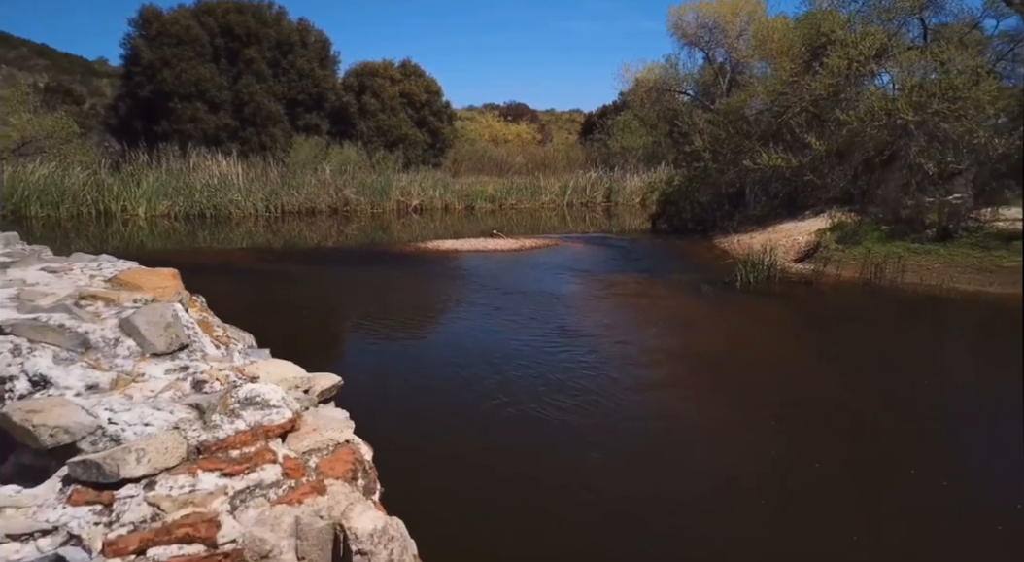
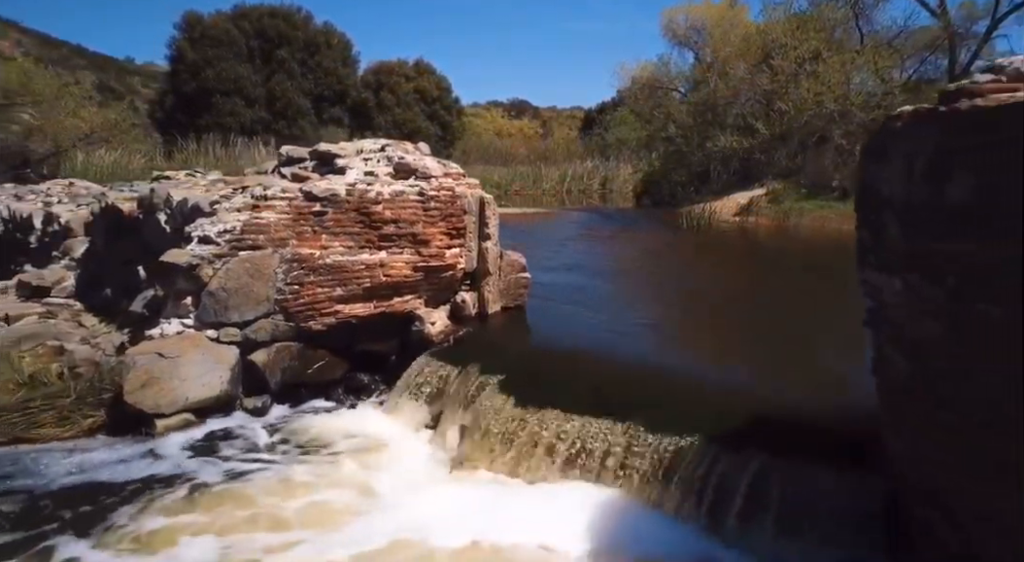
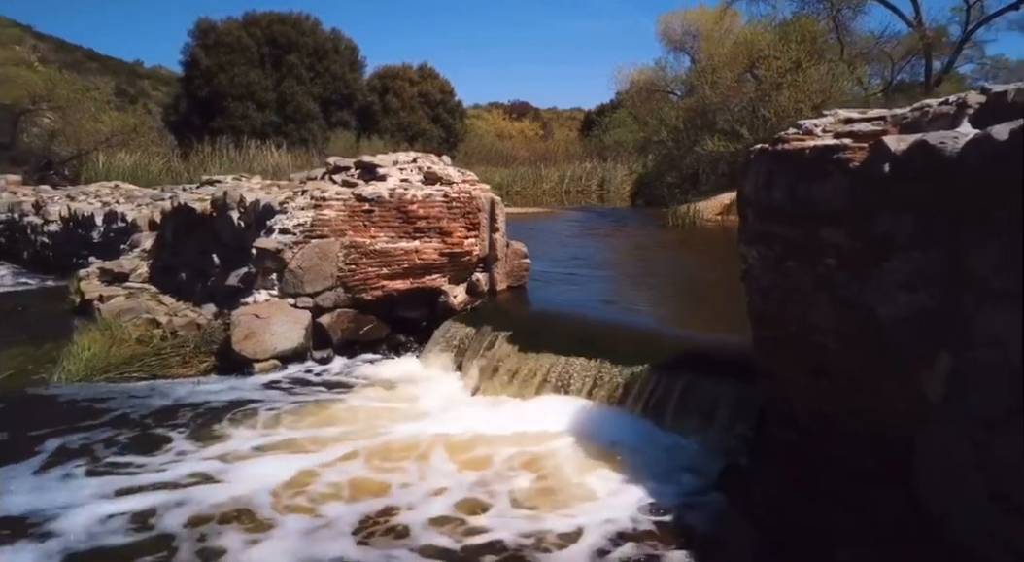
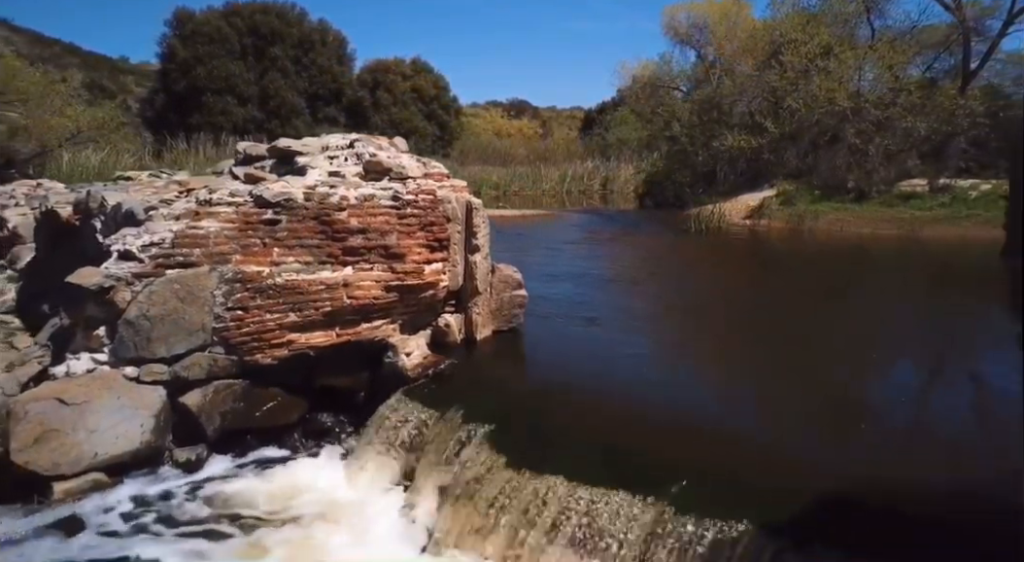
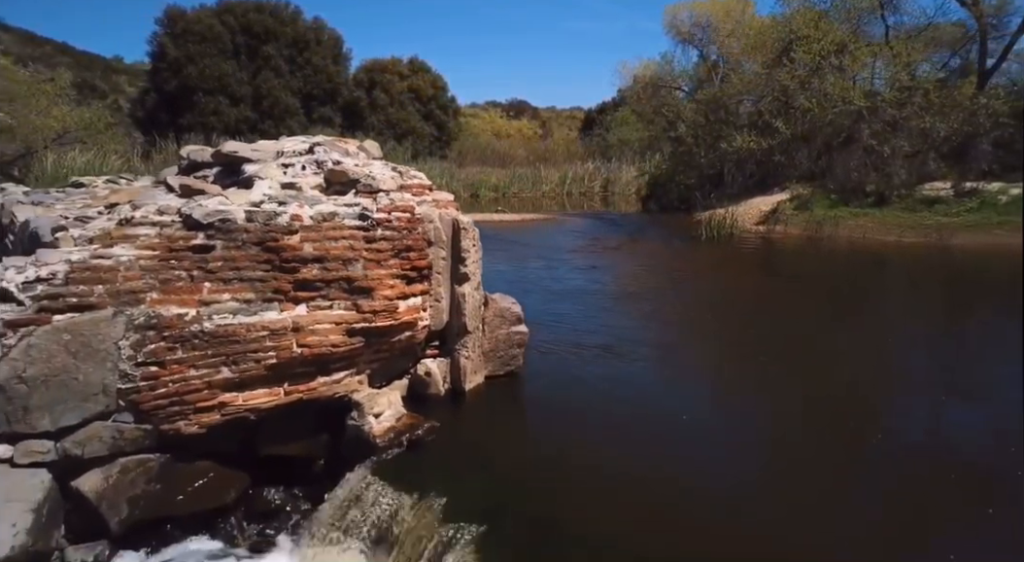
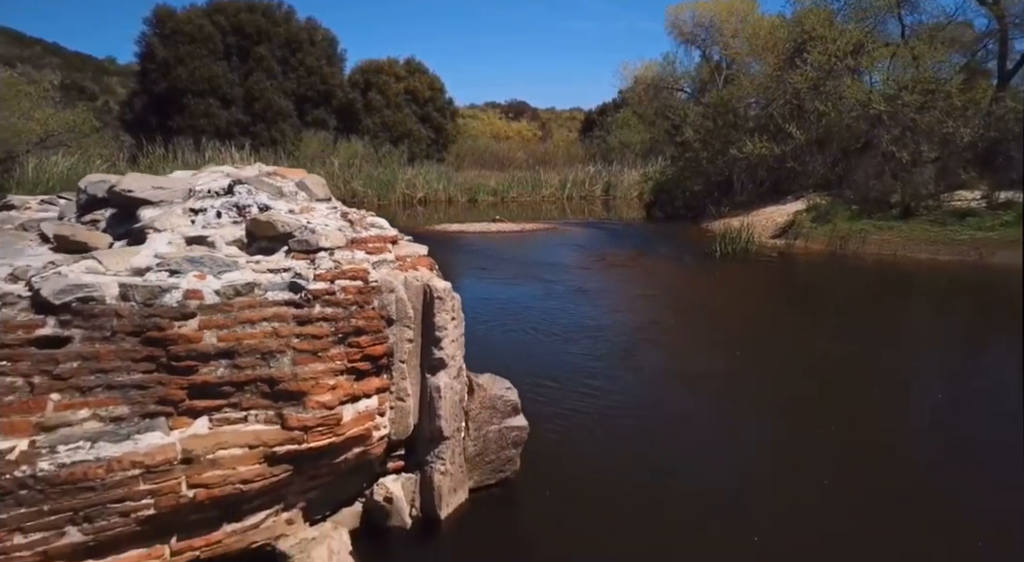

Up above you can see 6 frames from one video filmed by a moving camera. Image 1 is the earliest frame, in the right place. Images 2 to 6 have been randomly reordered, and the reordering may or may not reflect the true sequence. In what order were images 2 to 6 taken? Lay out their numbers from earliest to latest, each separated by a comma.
6, 5, 4, 2, 3
